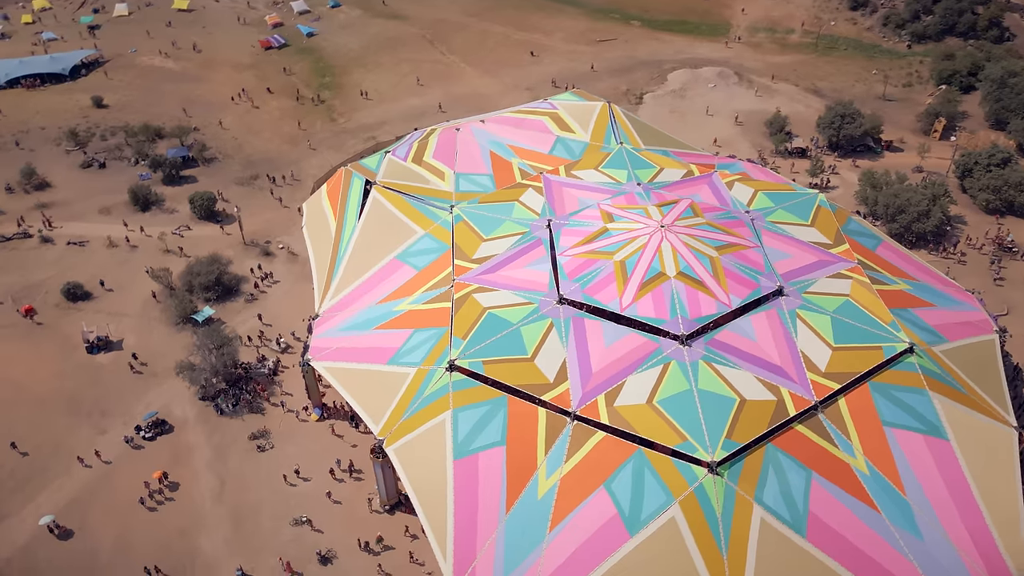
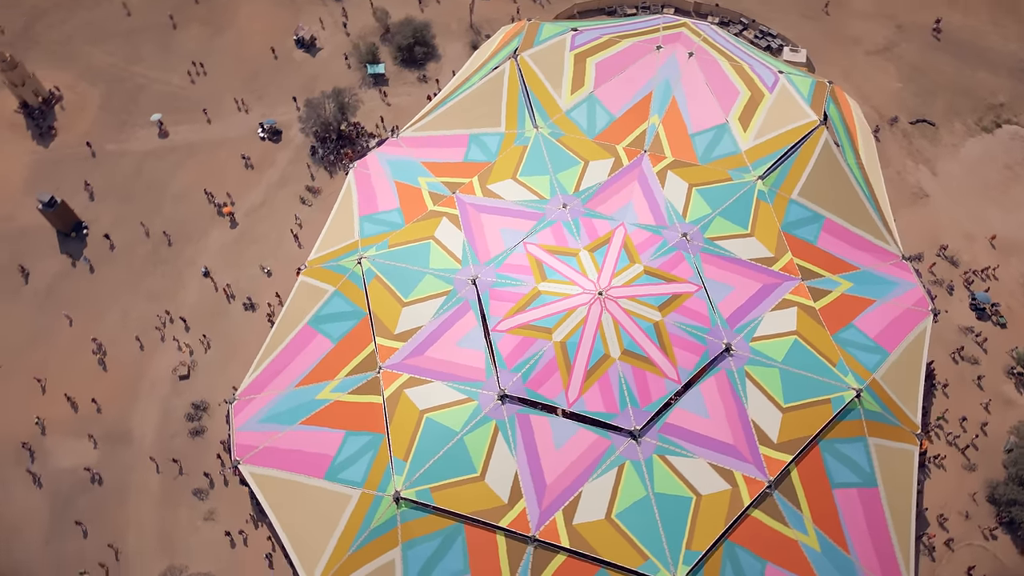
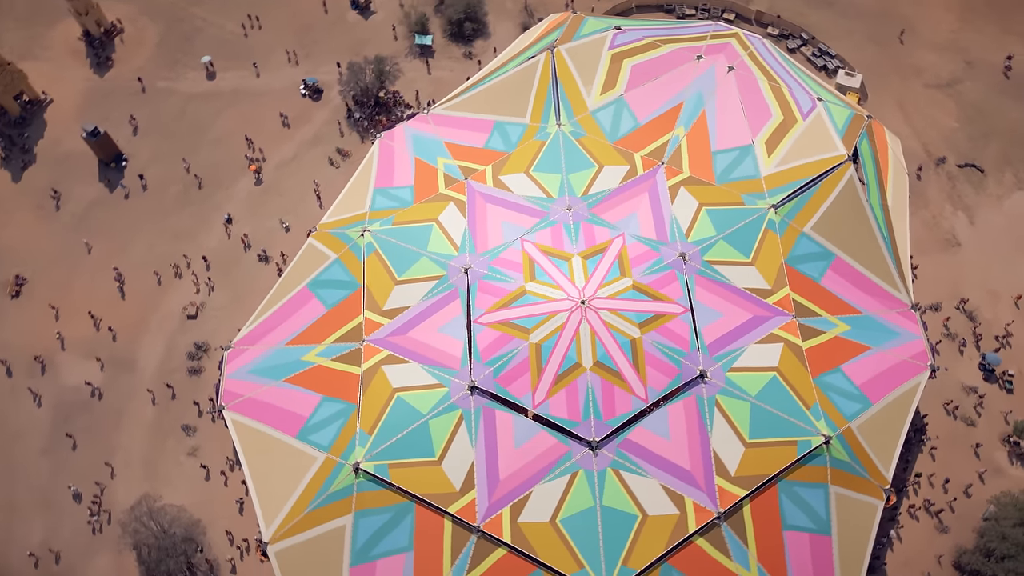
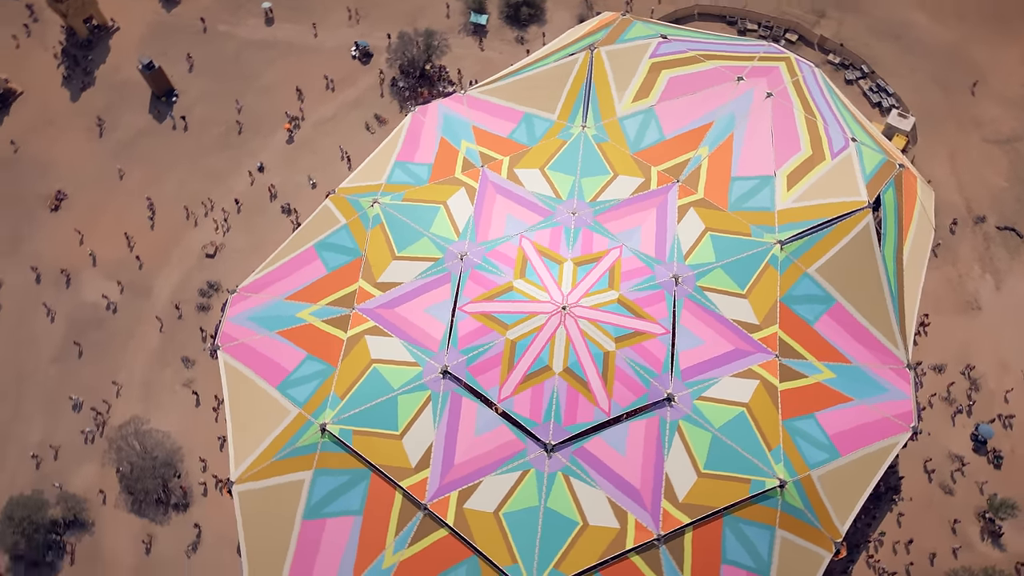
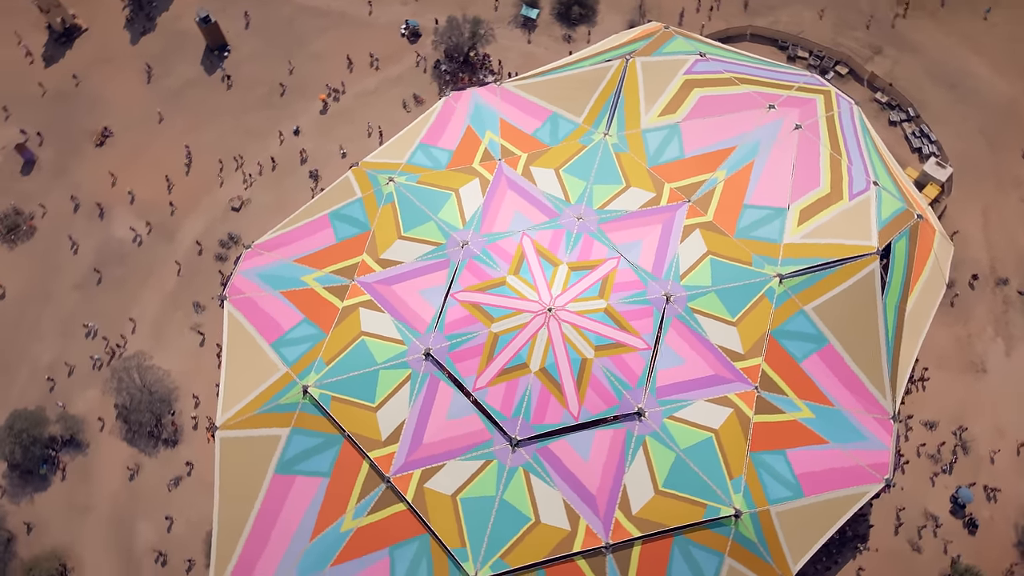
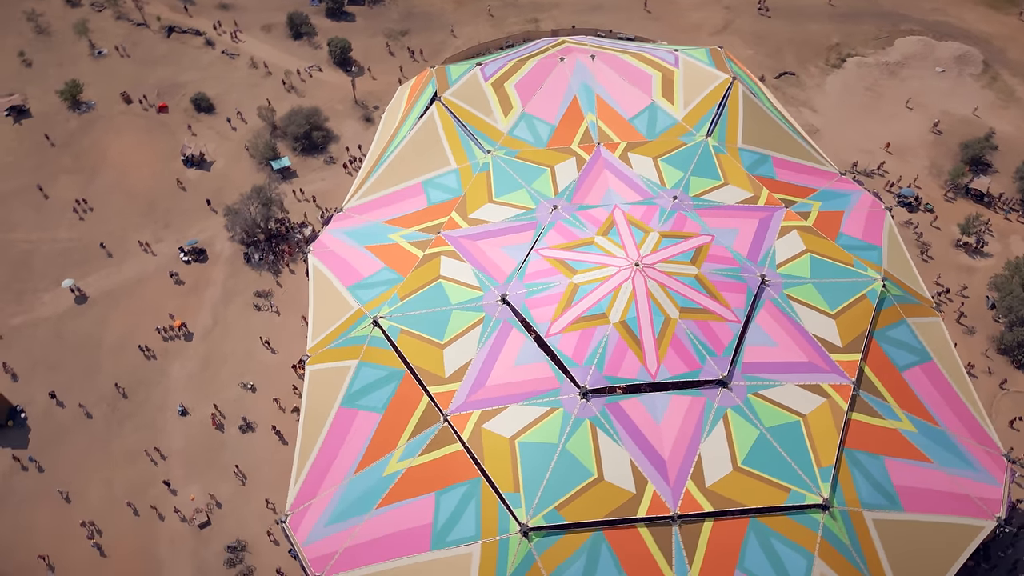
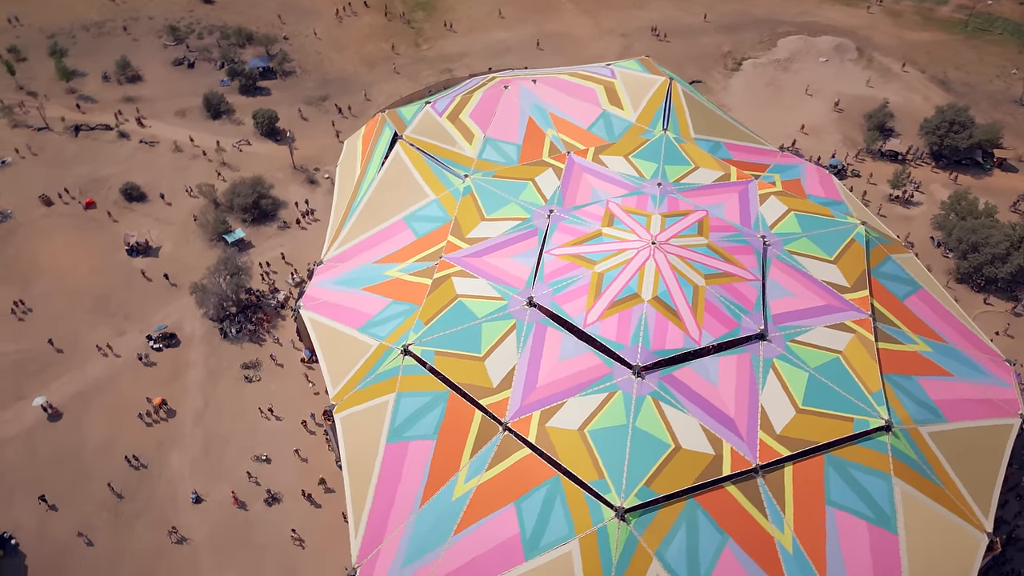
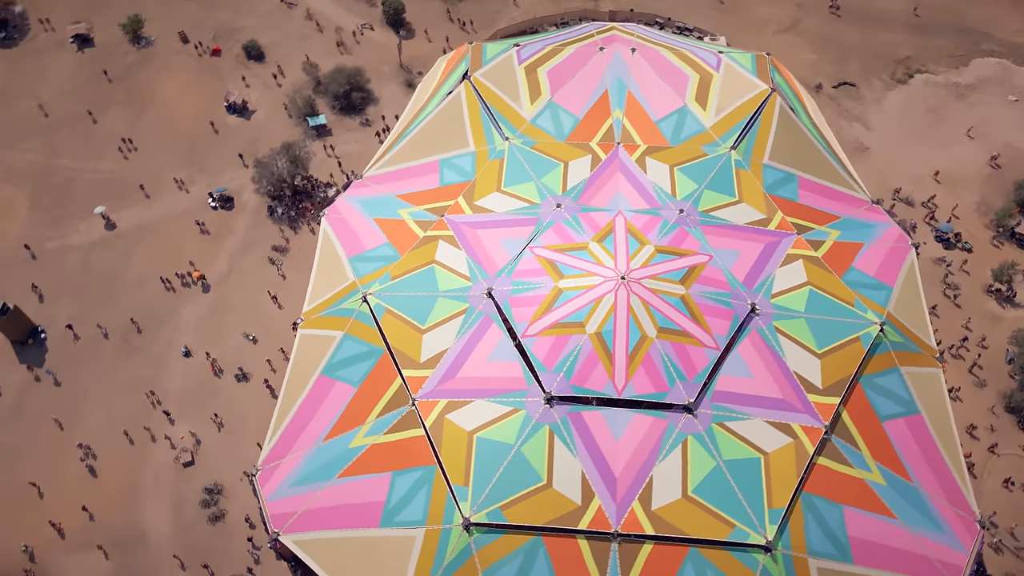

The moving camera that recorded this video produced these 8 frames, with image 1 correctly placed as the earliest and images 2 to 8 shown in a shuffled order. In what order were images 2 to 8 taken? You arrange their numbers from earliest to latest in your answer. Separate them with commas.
7, 6, 8, 2, 3, 4, 5
